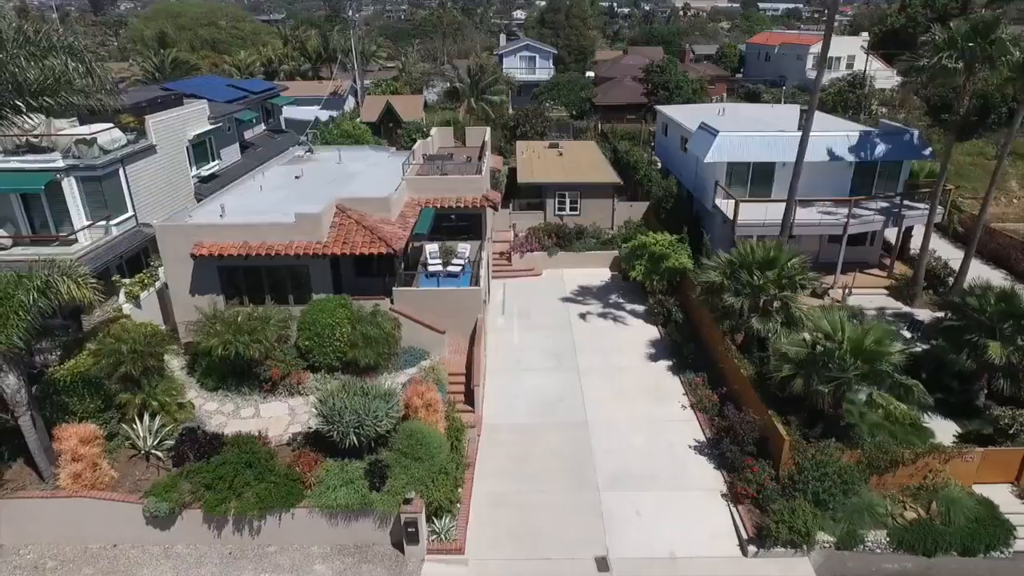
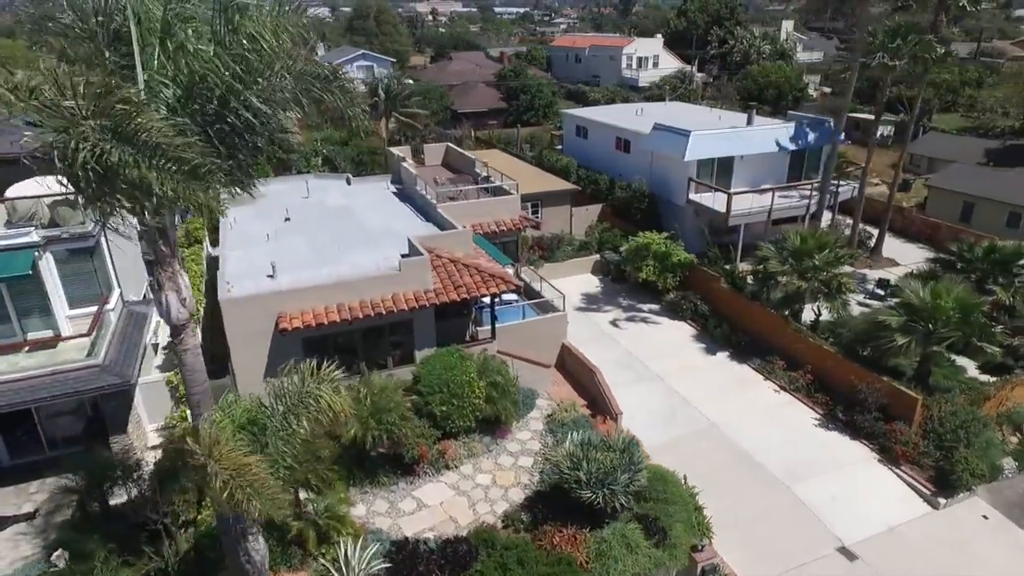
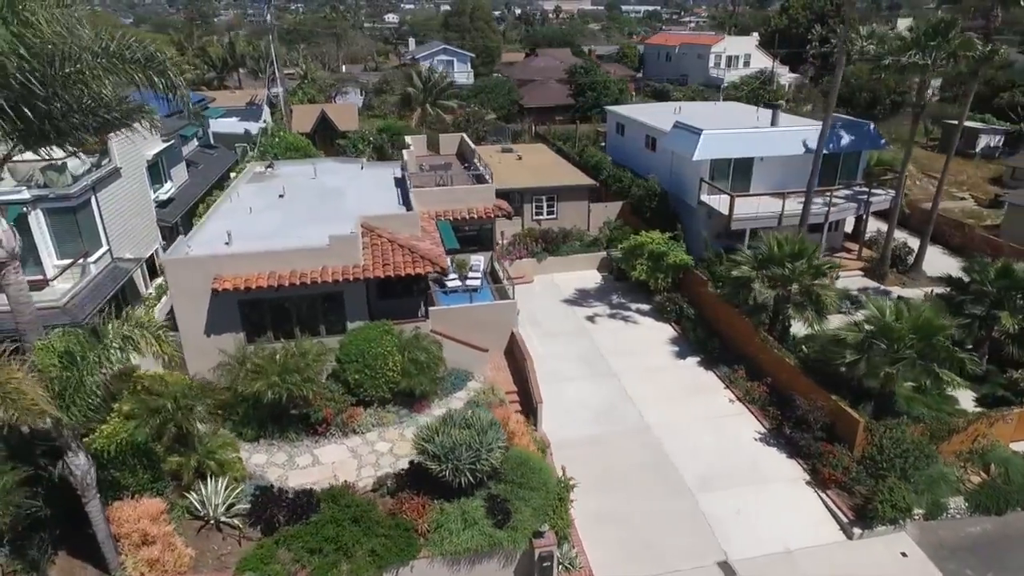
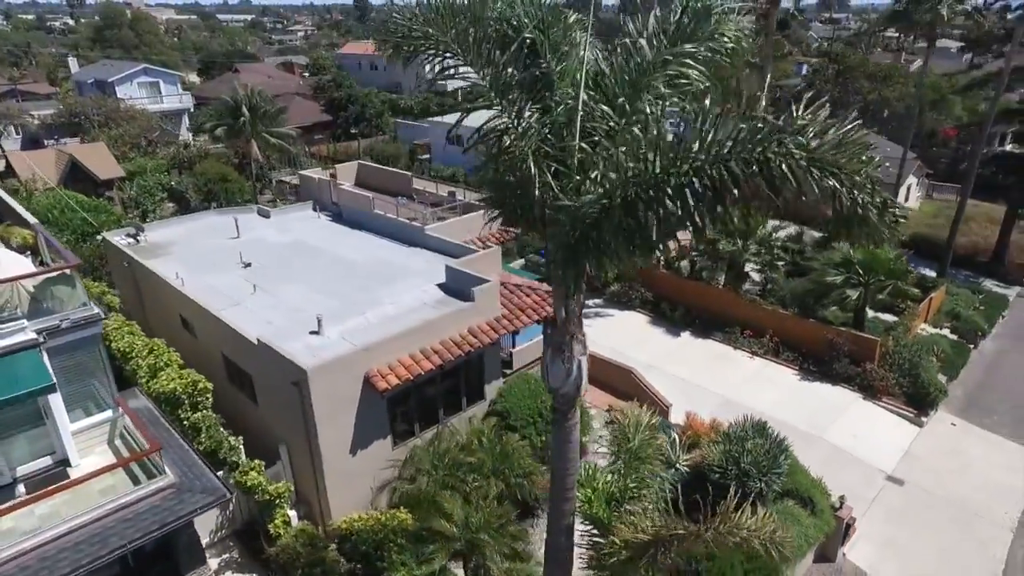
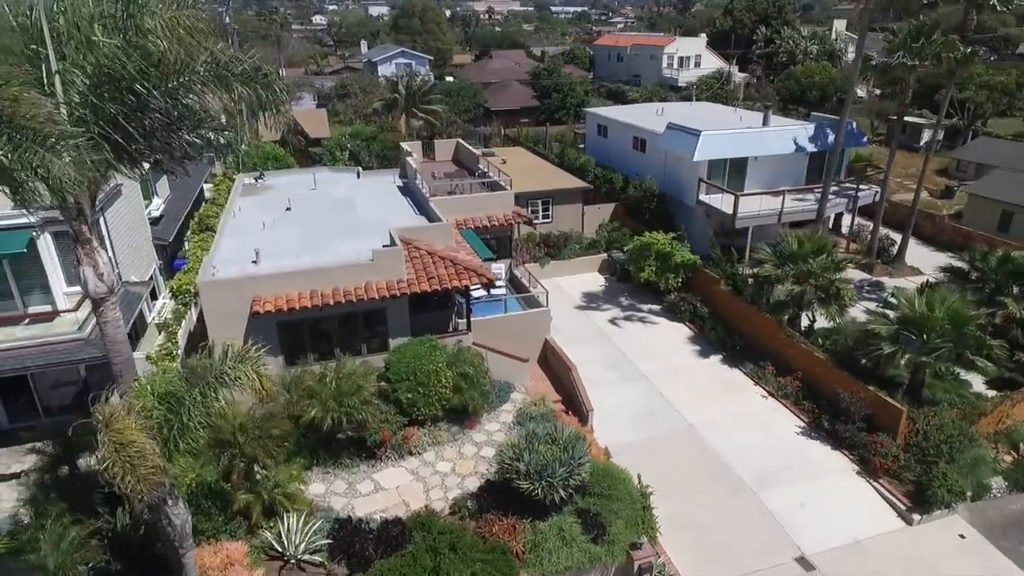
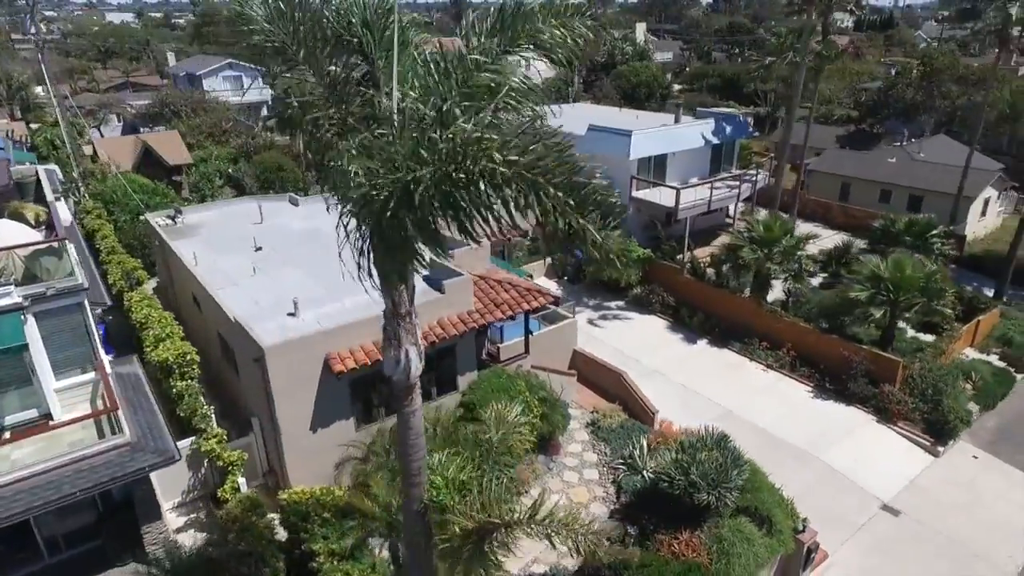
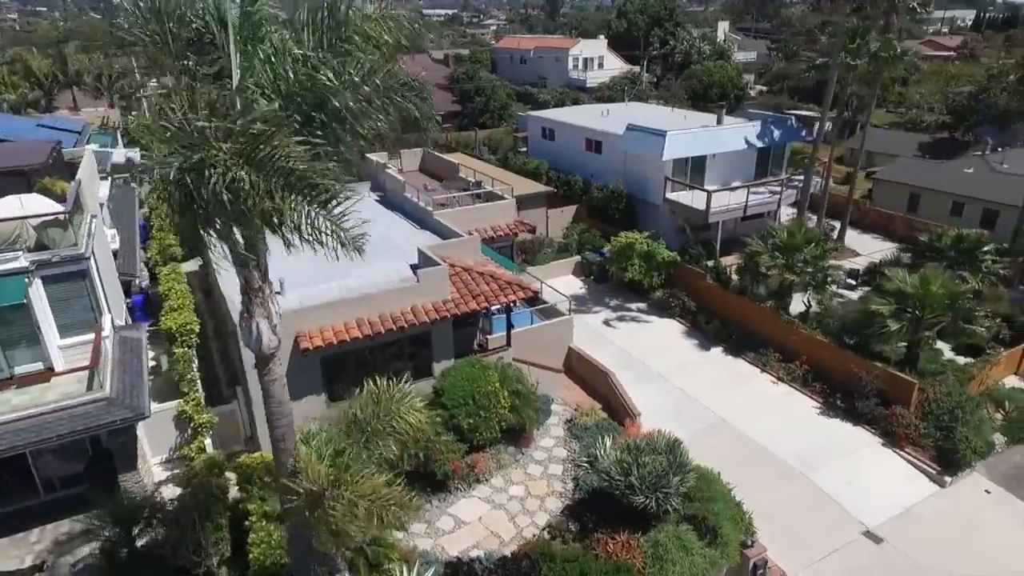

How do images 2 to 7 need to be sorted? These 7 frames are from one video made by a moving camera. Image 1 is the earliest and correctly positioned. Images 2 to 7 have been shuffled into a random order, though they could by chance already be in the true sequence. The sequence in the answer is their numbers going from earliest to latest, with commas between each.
3, 5, 2, 7, 6, 4
